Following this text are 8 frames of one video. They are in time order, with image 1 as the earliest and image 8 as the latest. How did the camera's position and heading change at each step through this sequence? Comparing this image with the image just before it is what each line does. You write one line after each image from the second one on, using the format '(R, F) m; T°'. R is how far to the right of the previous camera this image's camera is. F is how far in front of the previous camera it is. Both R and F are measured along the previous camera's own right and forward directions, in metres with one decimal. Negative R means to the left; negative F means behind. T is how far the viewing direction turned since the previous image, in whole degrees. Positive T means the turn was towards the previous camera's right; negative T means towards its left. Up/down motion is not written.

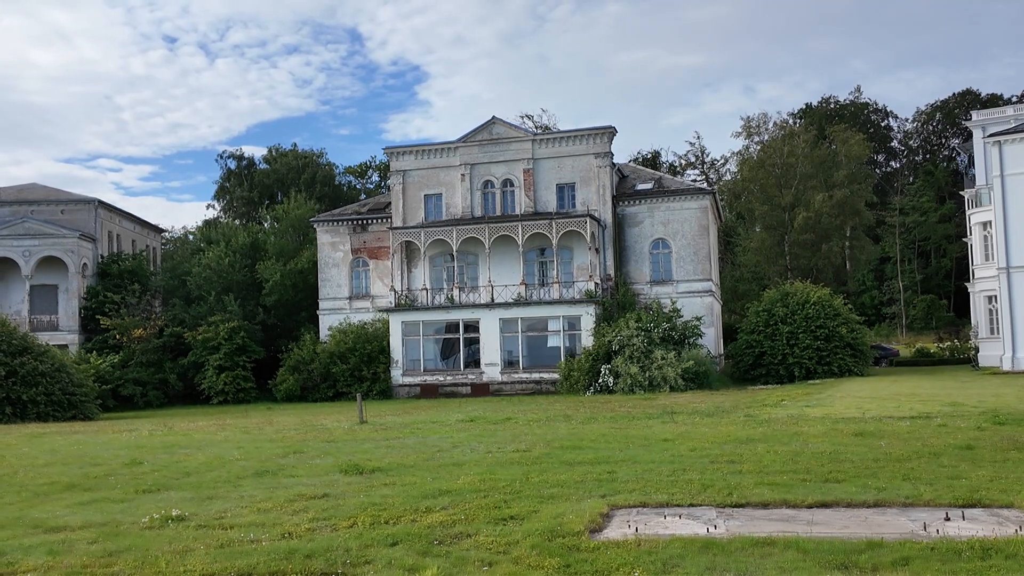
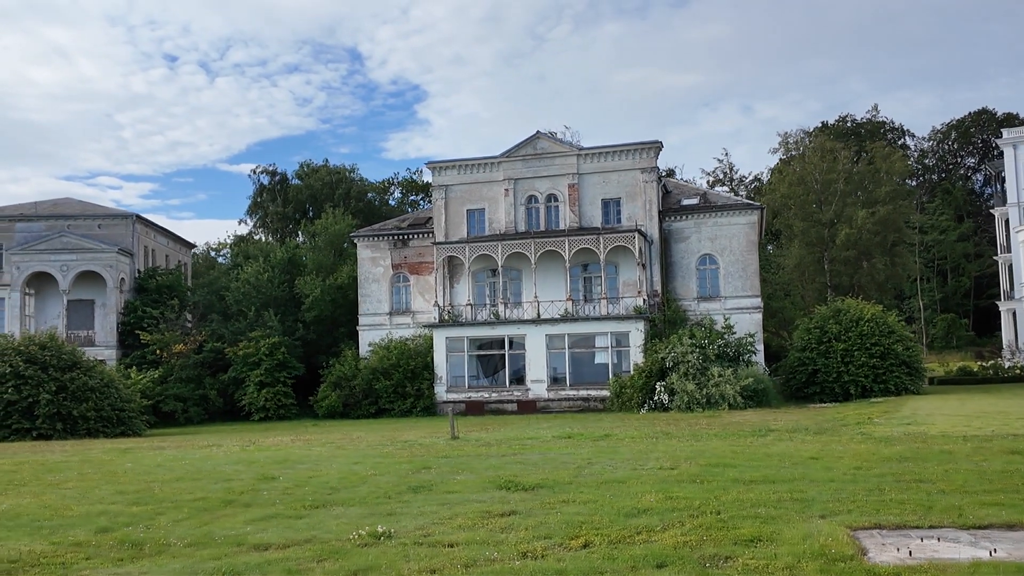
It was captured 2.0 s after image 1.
(-1.7, +0.4) m; 0°
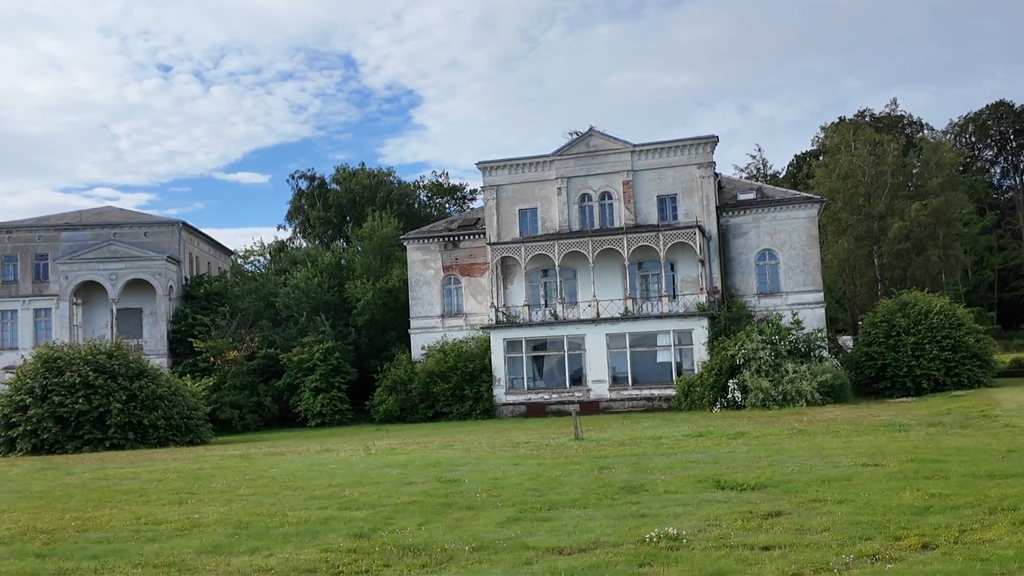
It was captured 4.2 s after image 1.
(-2.1, +0.4) m; -1°
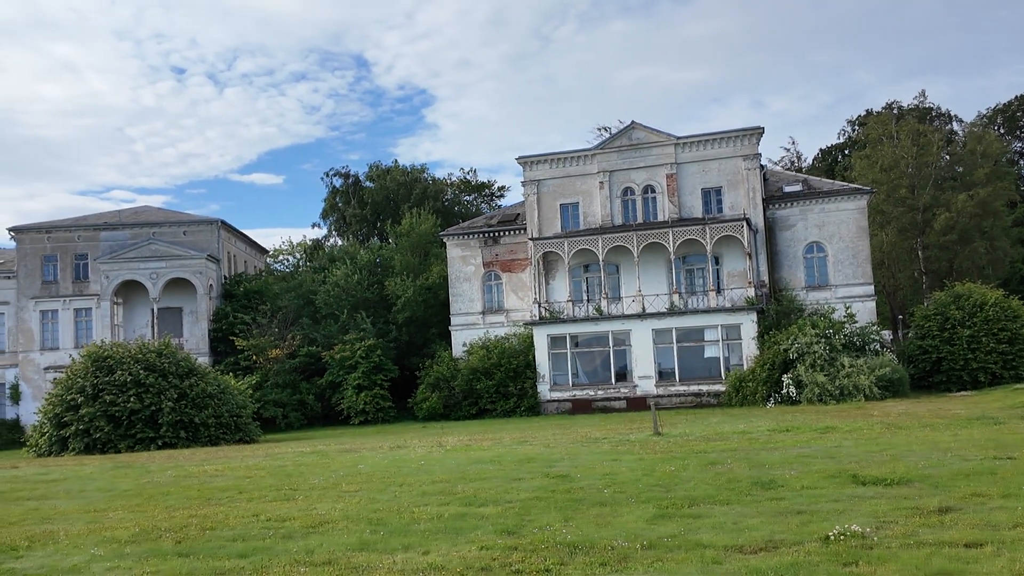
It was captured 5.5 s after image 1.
(-1.0, +0.4) m; -1°
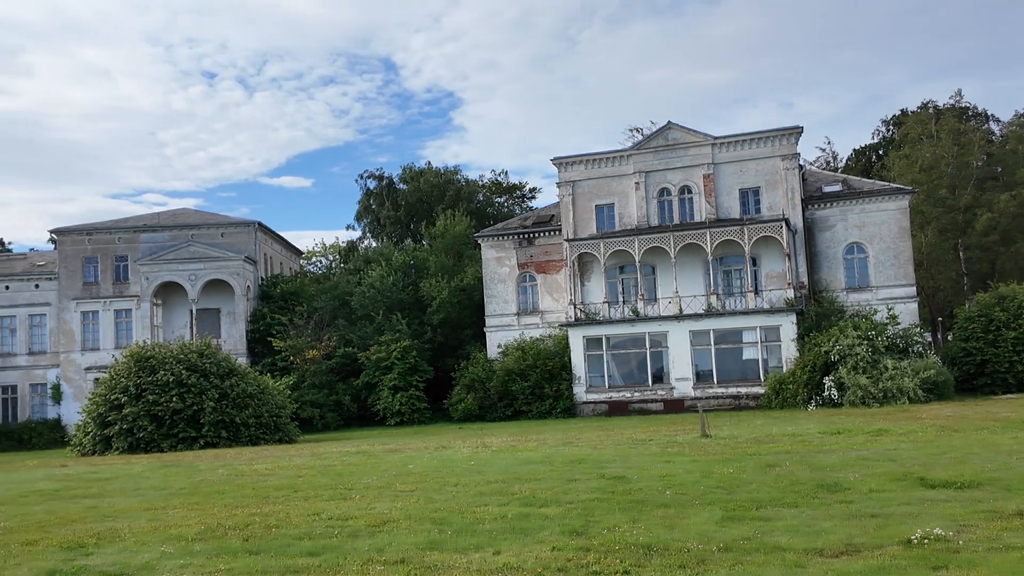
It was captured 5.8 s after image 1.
(-0.3, +0.1) m; -2°
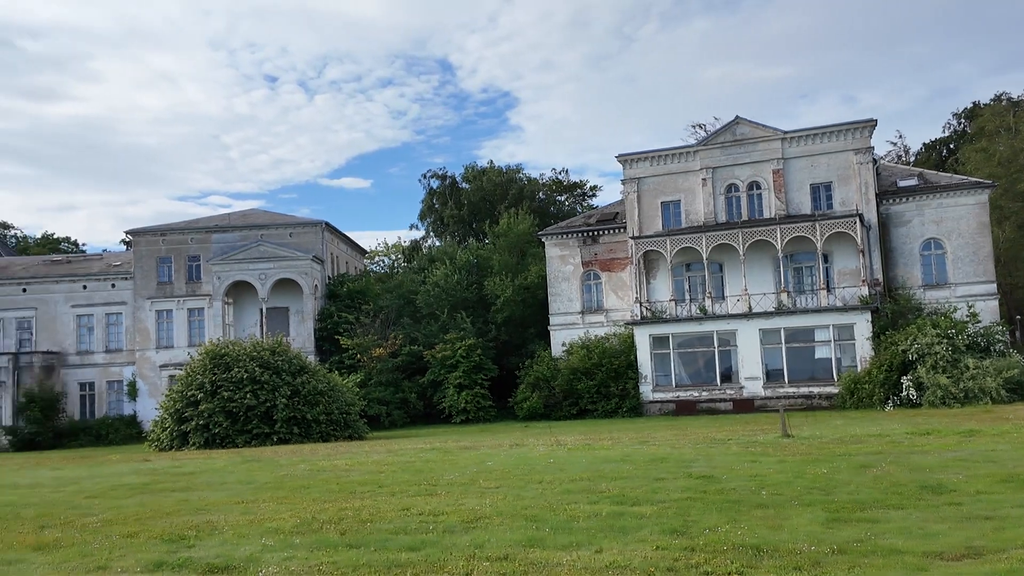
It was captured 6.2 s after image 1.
(-0.3, +0.1) m; -4°
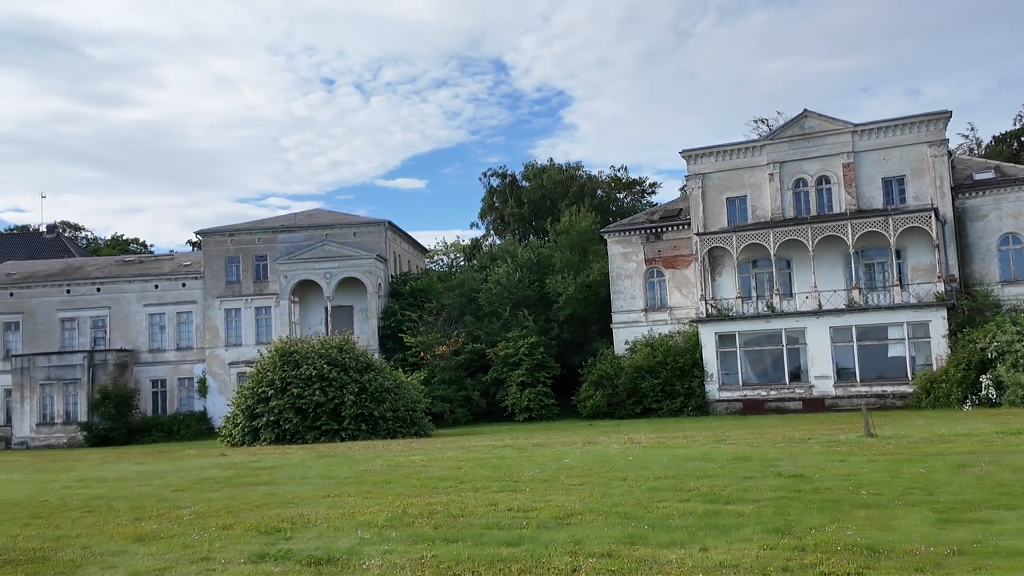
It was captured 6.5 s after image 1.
(-0.3, +0.1) m; -4°
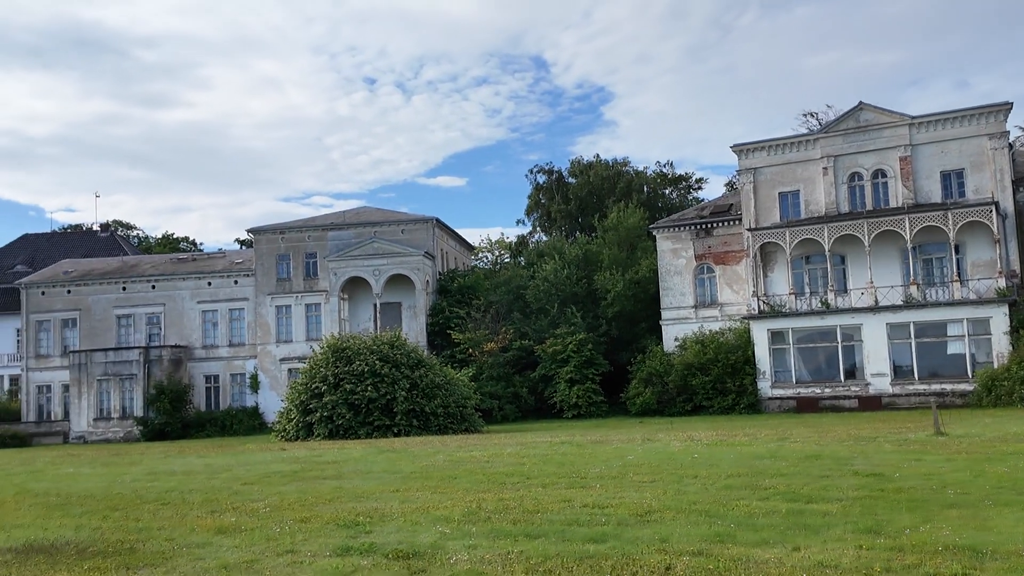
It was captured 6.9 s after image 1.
(-0.3, +0.1) m; -3°
